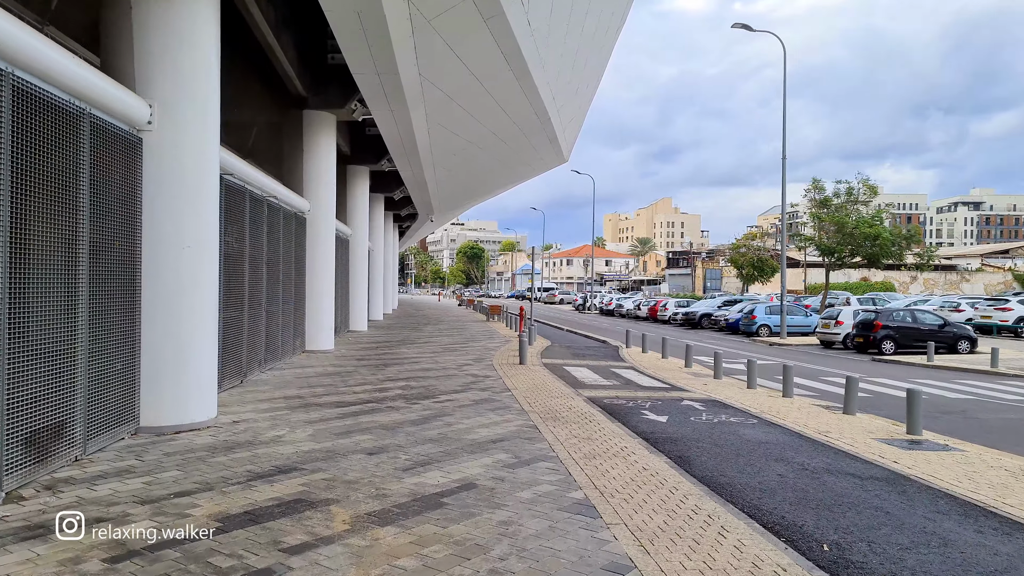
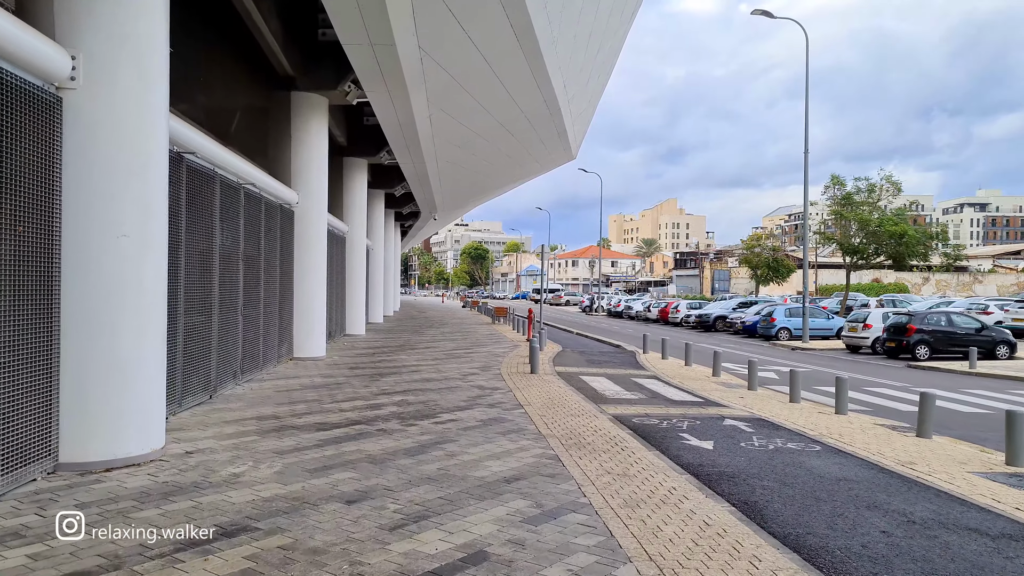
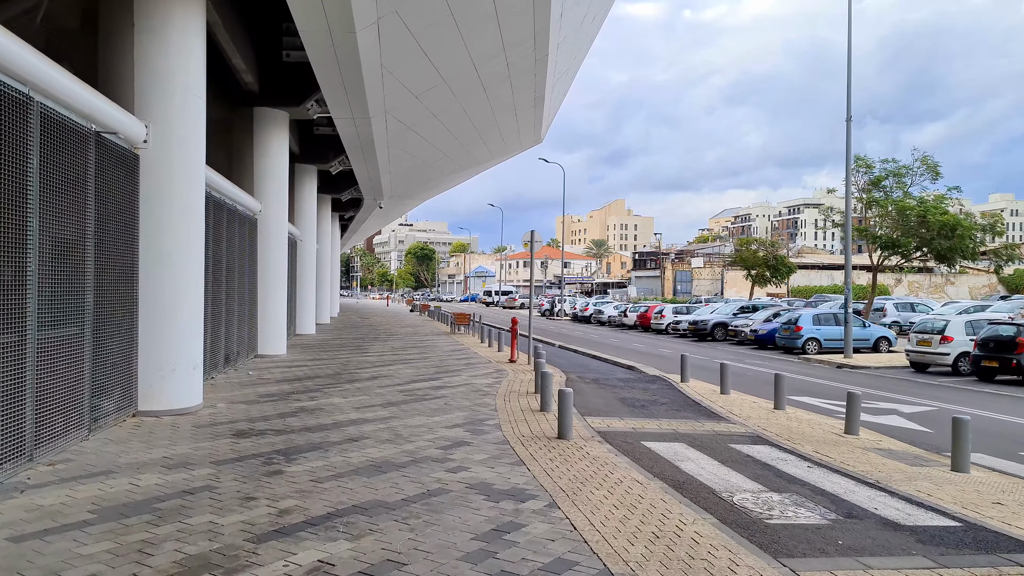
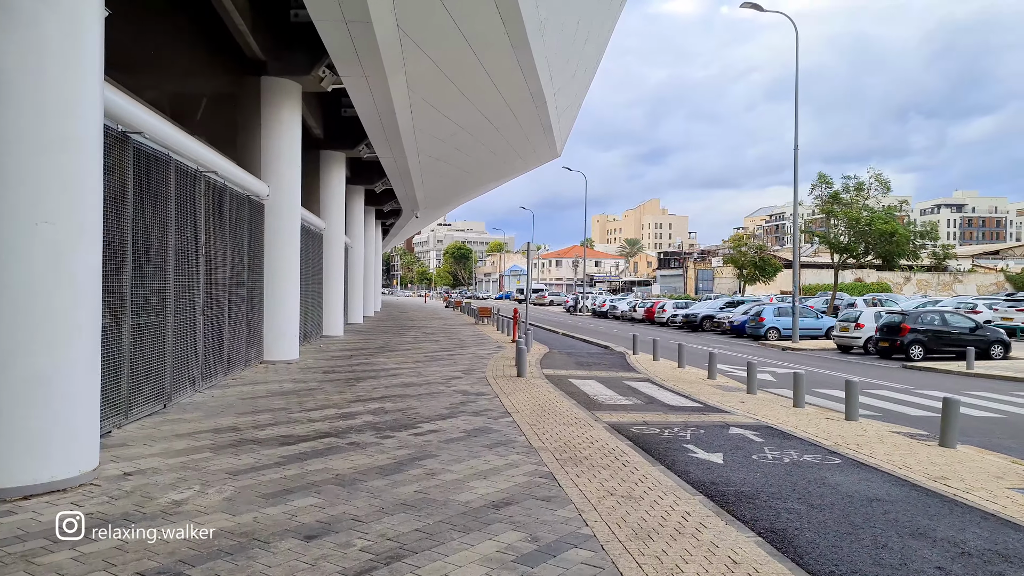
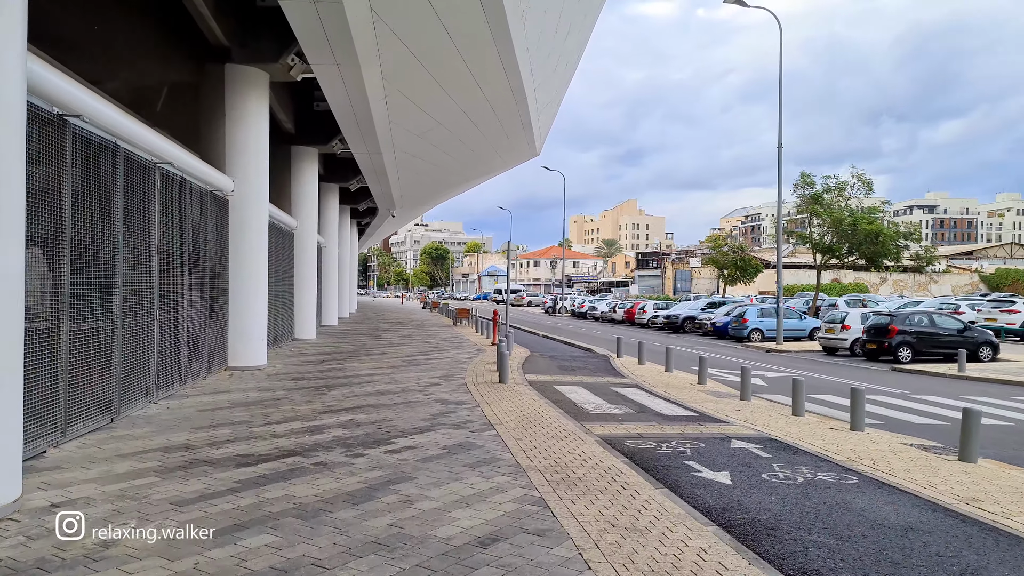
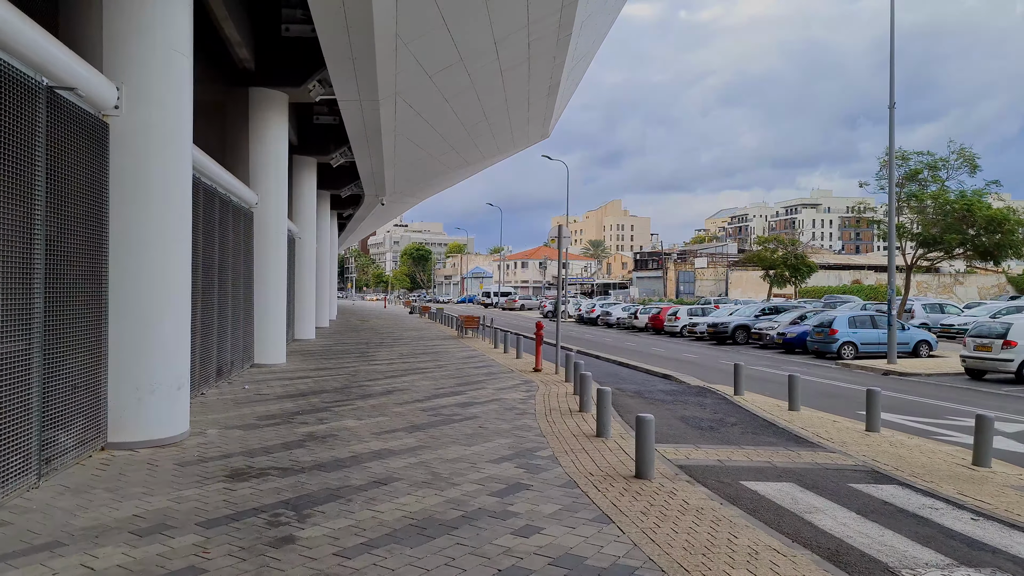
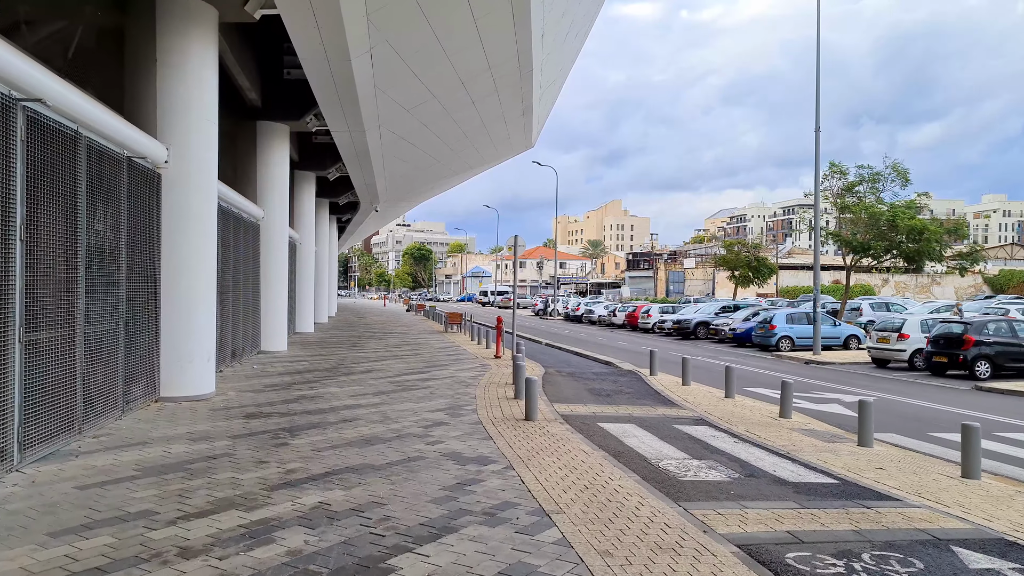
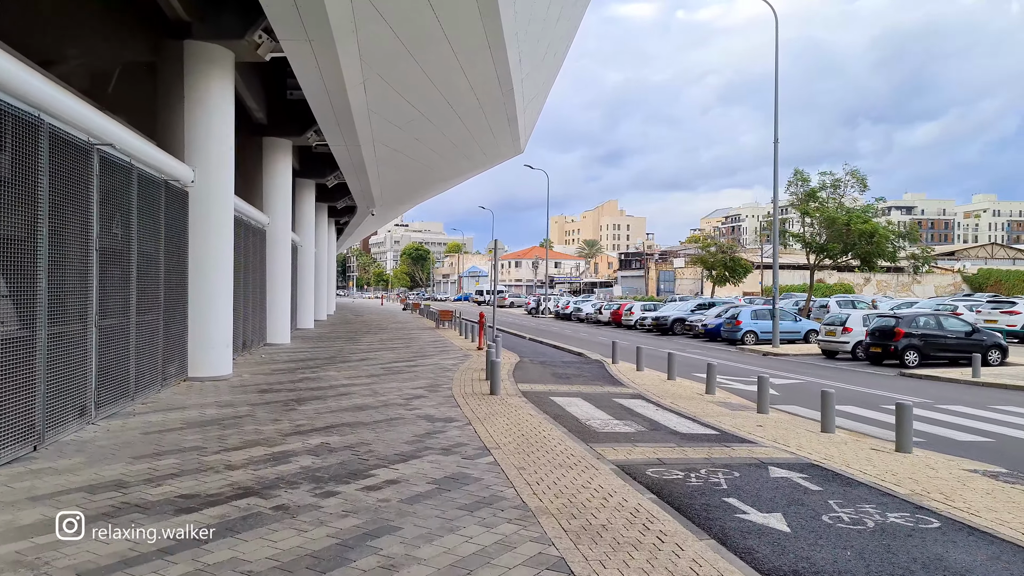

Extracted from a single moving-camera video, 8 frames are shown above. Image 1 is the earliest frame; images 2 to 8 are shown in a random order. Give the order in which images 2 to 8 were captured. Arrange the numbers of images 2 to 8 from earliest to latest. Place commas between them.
2, 4, 5, 8, 7, 3, 6
